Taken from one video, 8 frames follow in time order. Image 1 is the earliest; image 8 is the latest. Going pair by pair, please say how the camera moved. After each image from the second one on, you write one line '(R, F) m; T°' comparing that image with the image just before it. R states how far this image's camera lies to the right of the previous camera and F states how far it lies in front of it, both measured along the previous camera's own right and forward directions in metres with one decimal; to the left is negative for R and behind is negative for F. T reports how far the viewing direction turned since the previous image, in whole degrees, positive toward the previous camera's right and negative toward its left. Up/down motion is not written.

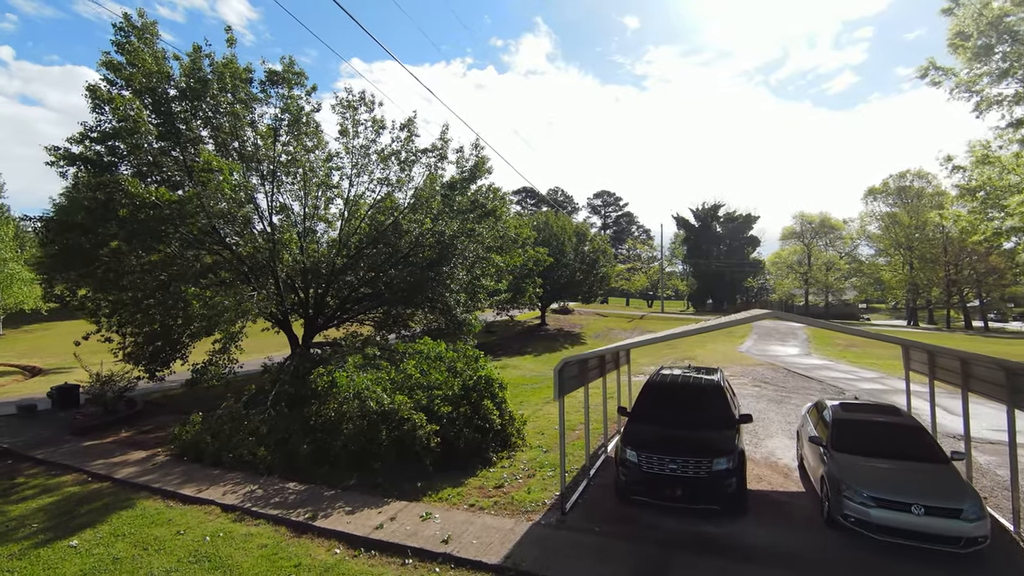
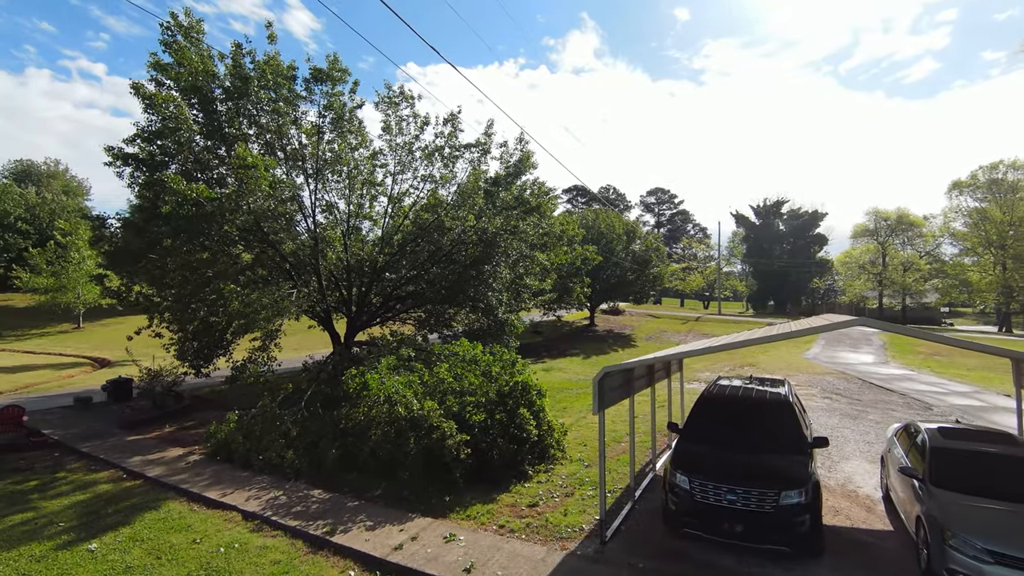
(+0.2, +0.5) m; -6°
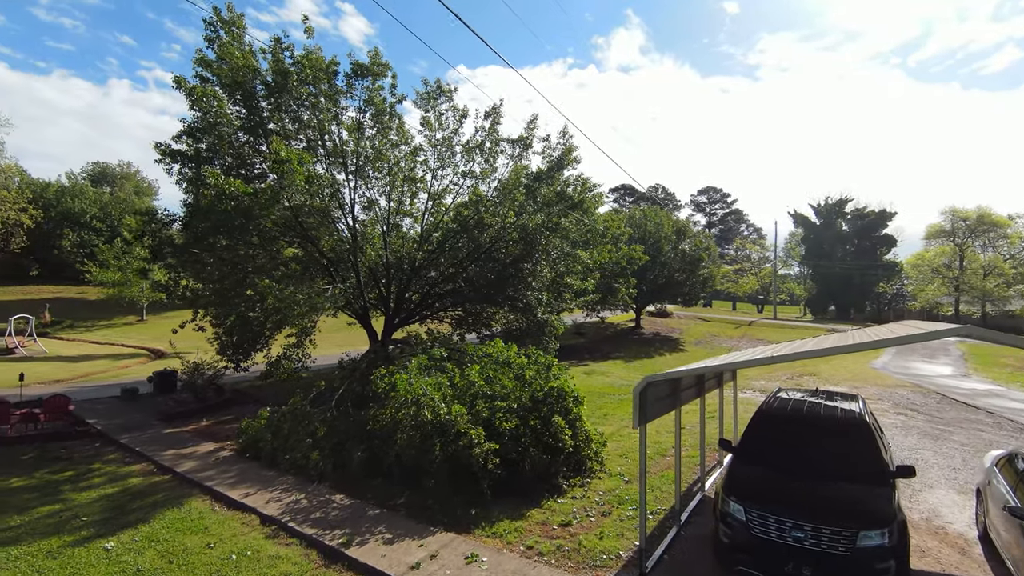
(+0.1, +0.5) m; -5°
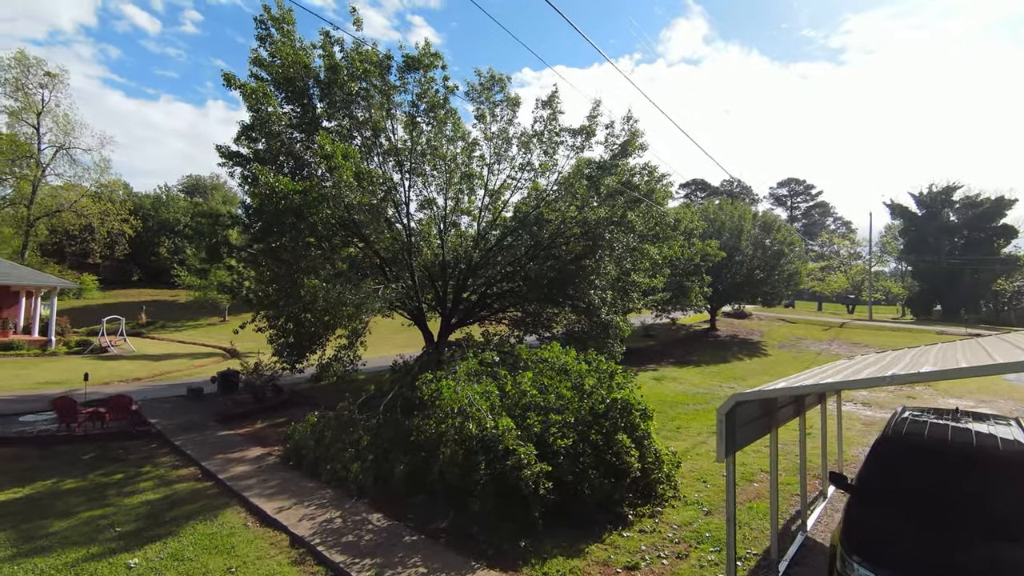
(+0.1, +0.8) m; -7°
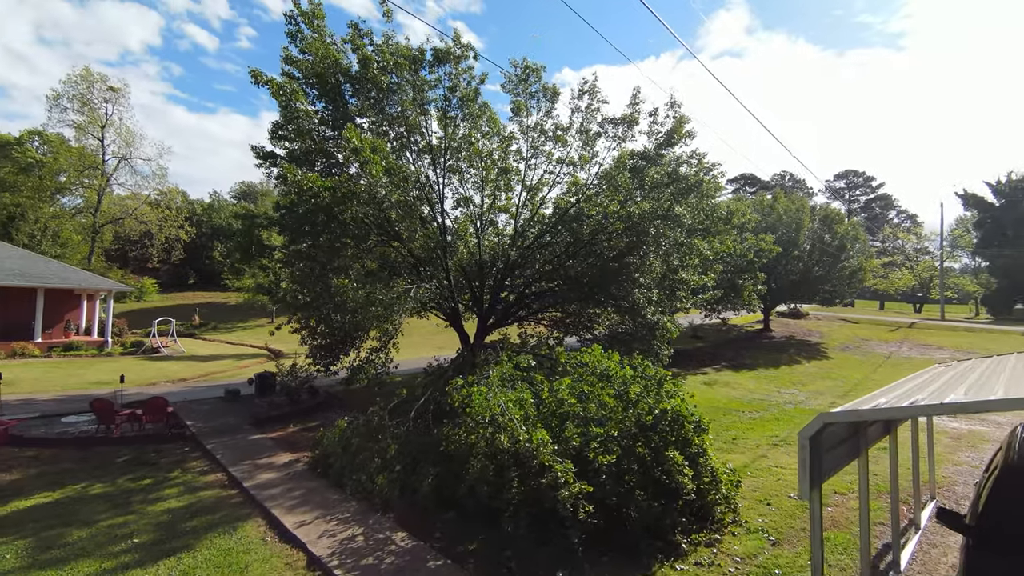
(+0.1, +0.5) m; -5°
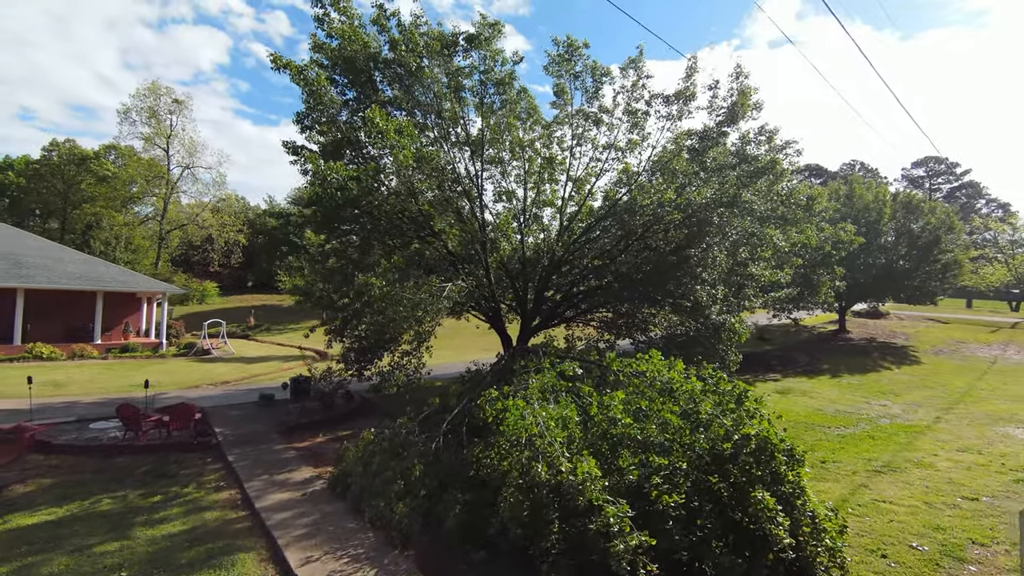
(+0.1, +0.9) m; -6°
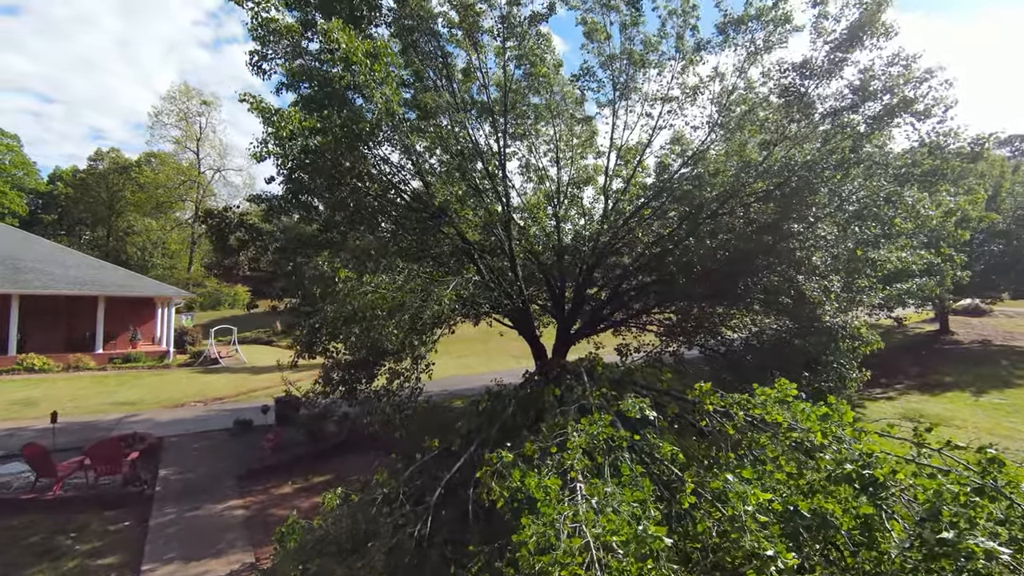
(+0.1, +2.3) m; -4°
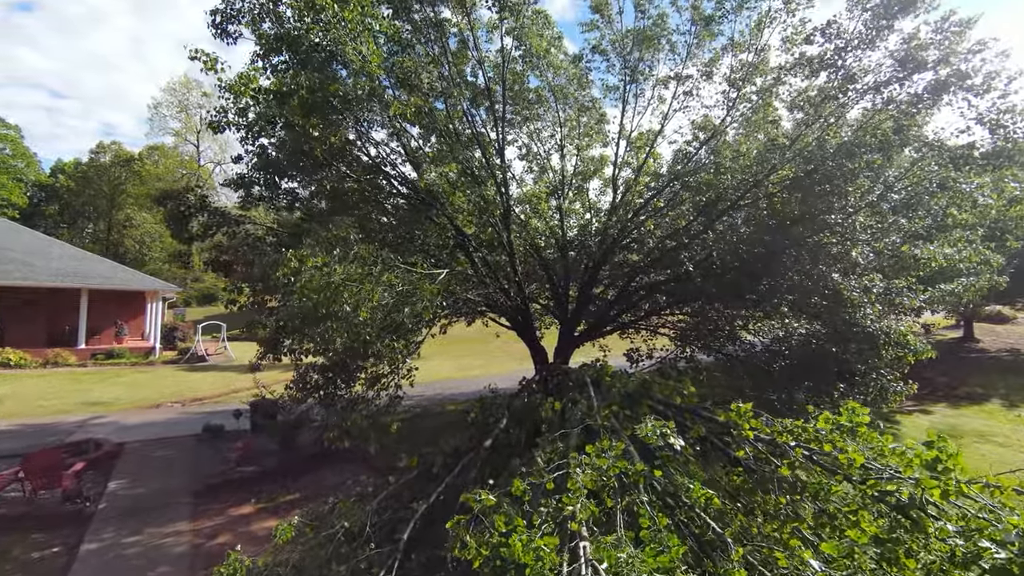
(+0.1, +0.8) m; 0°
